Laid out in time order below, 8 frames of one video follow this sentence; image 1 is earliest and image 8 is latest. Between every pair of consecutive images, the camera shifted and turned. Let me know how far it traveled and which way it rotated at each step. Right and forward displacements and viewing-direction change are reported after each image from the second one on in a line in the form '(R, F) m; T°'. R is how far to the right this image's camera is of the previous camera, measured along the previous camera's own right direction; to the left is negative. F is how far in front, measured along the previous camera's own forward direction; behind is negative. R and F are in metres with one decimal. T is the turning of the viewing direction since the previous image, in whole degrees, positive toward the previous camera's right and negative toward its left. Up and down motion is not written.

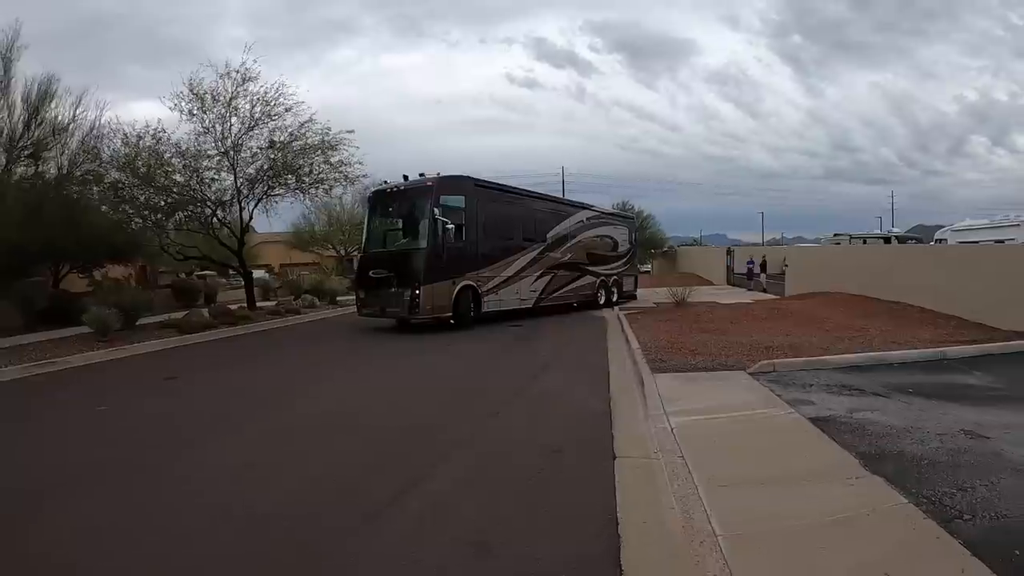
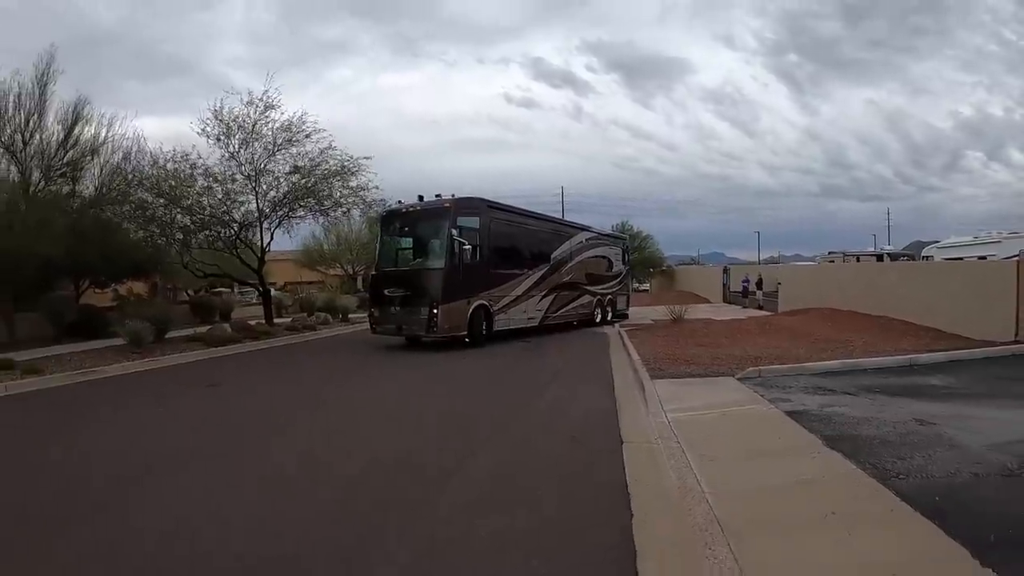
(-0.2, -1.1) m; 0°
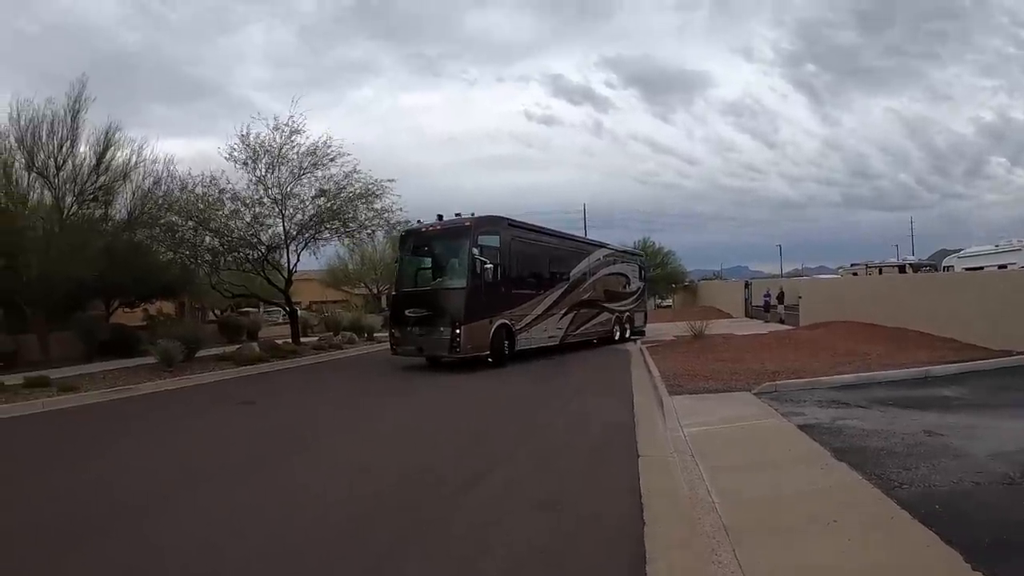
(0.0, -0.3) m; -2°
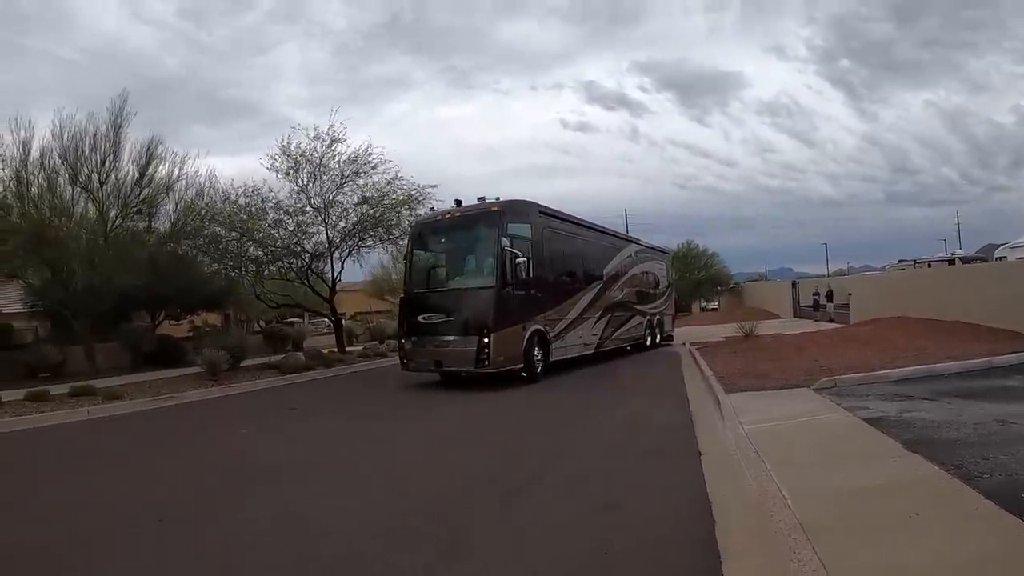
(-0.1, +0.1) m; -3°
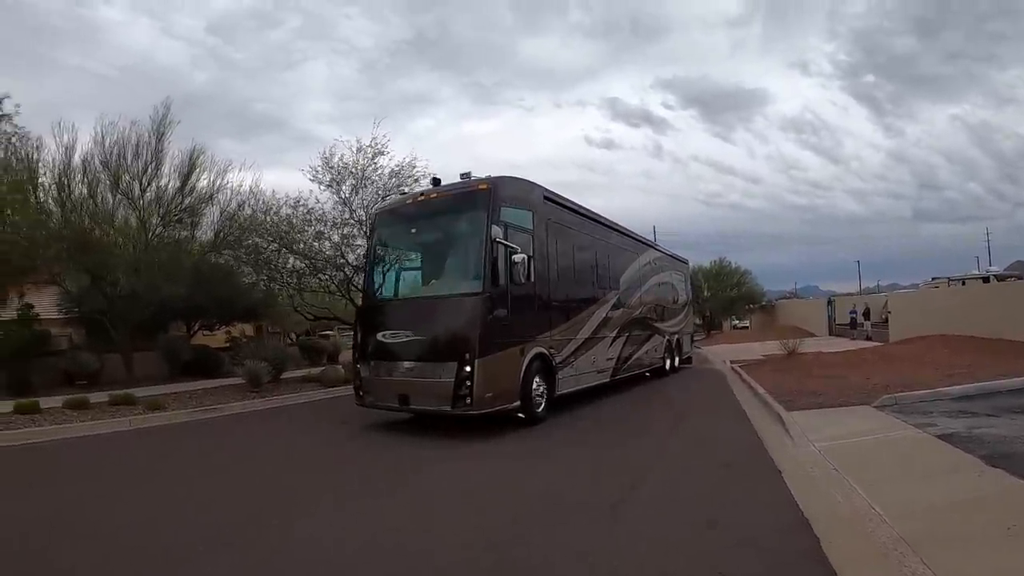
(-0.5, -0.2) m; -1°
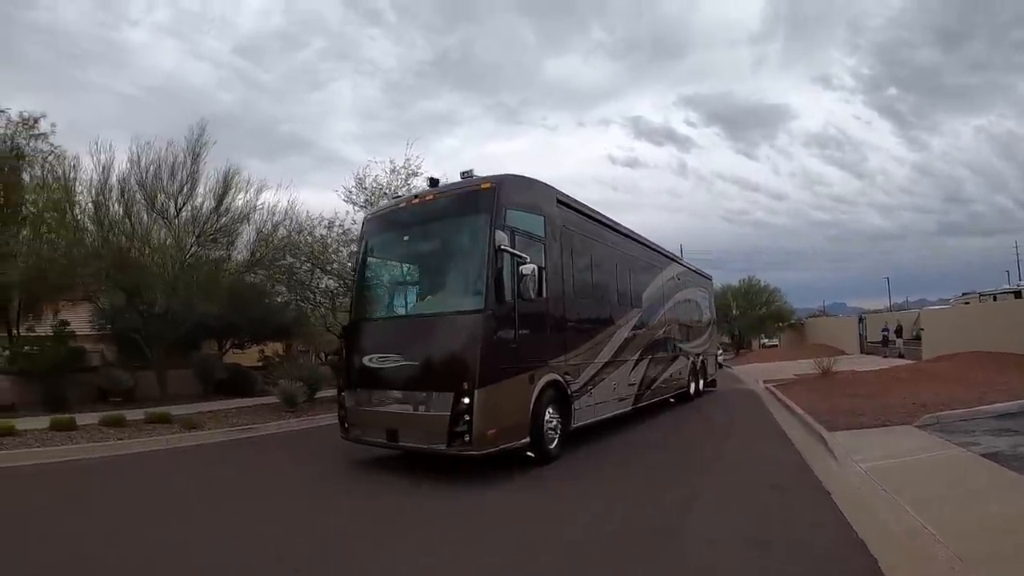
(-0.3, -0.3) m; -2°
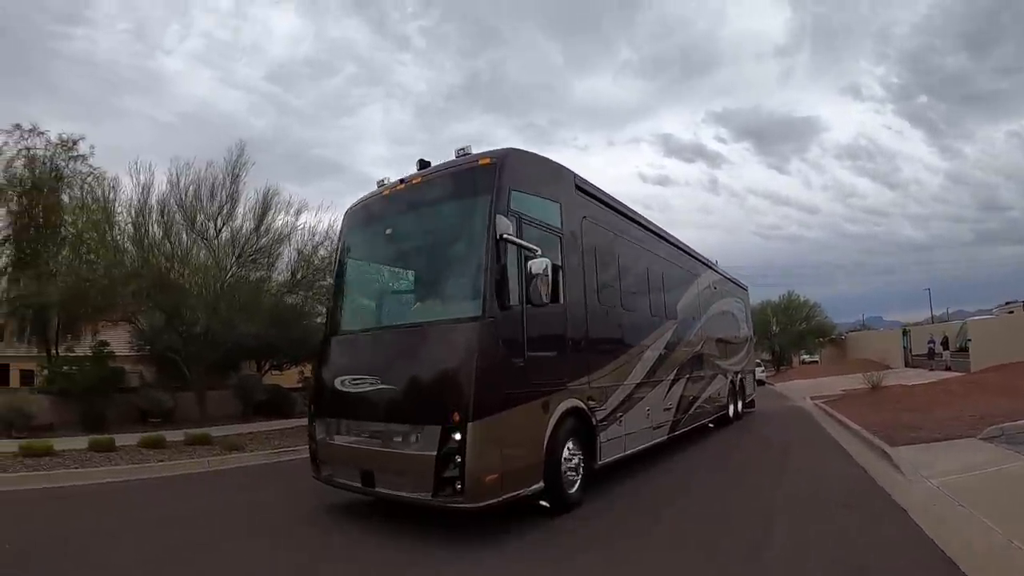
(-0.4, -0.2) m; -2°
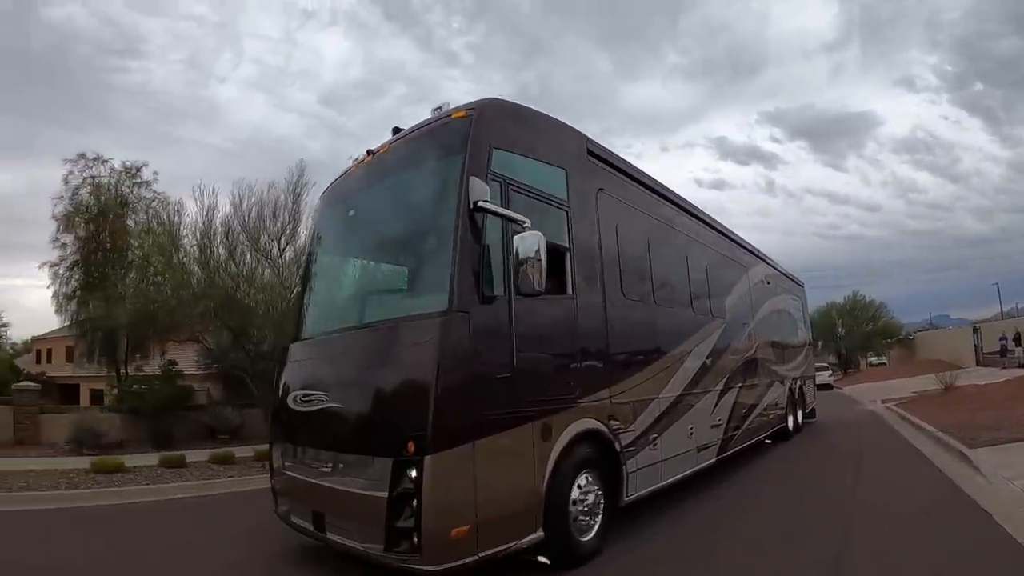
(-0.3, -0.5) m; -4°
